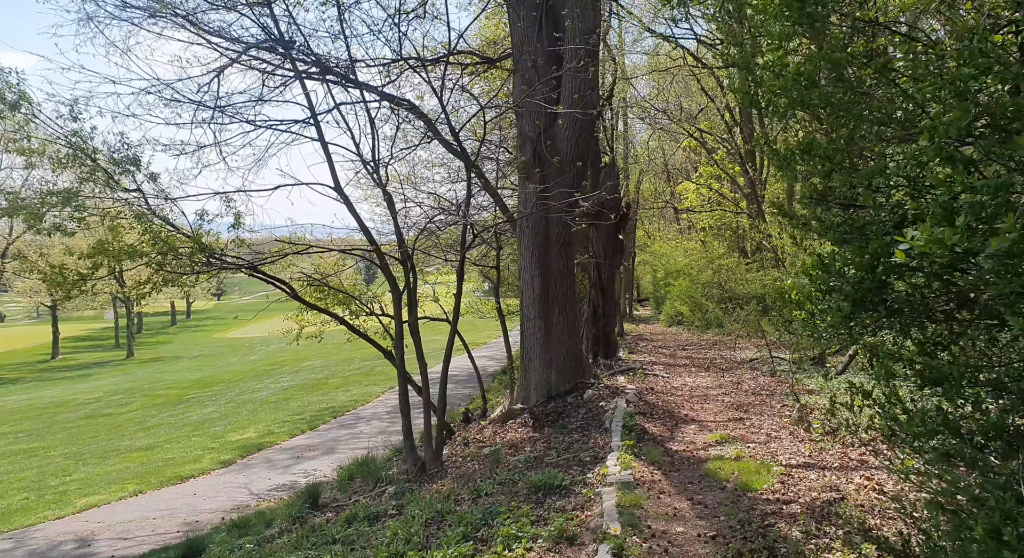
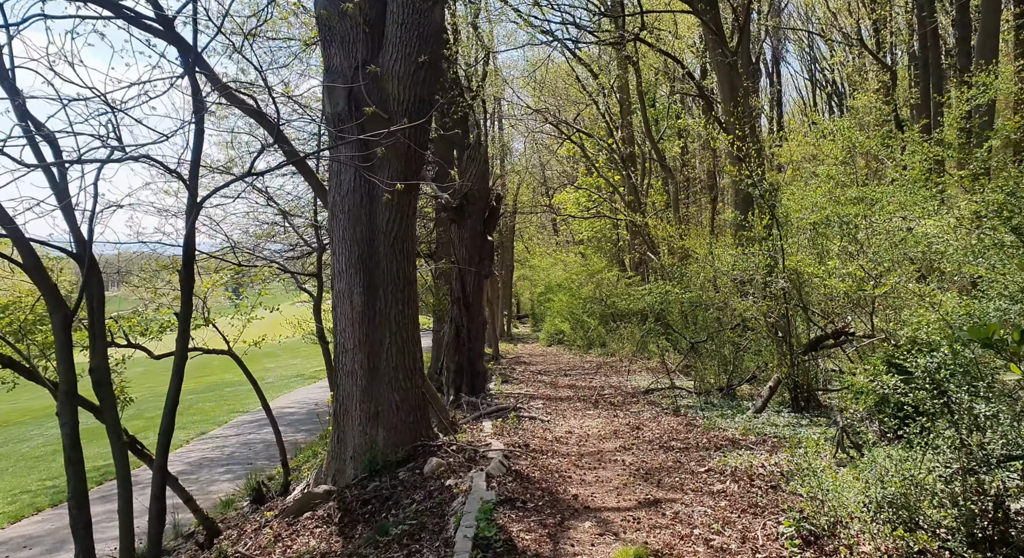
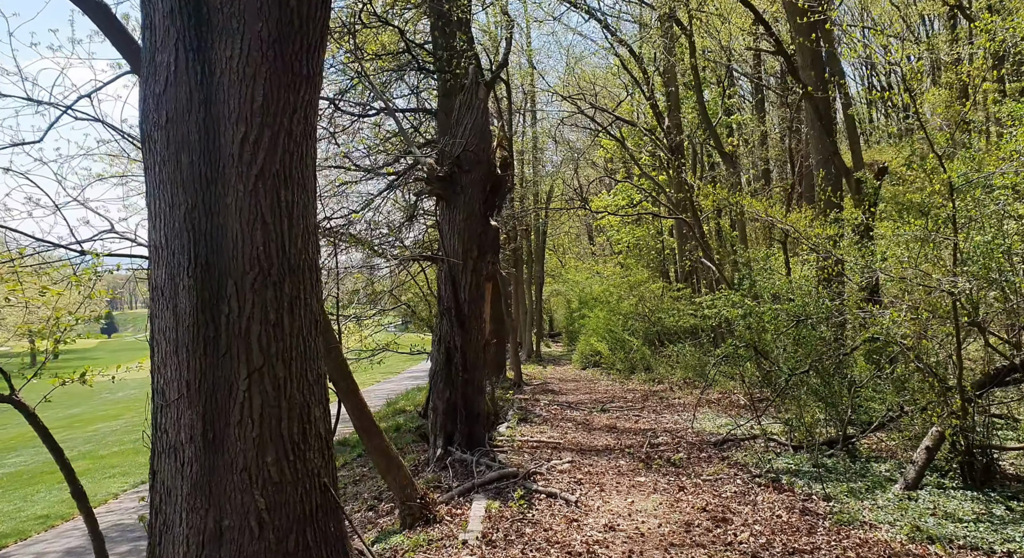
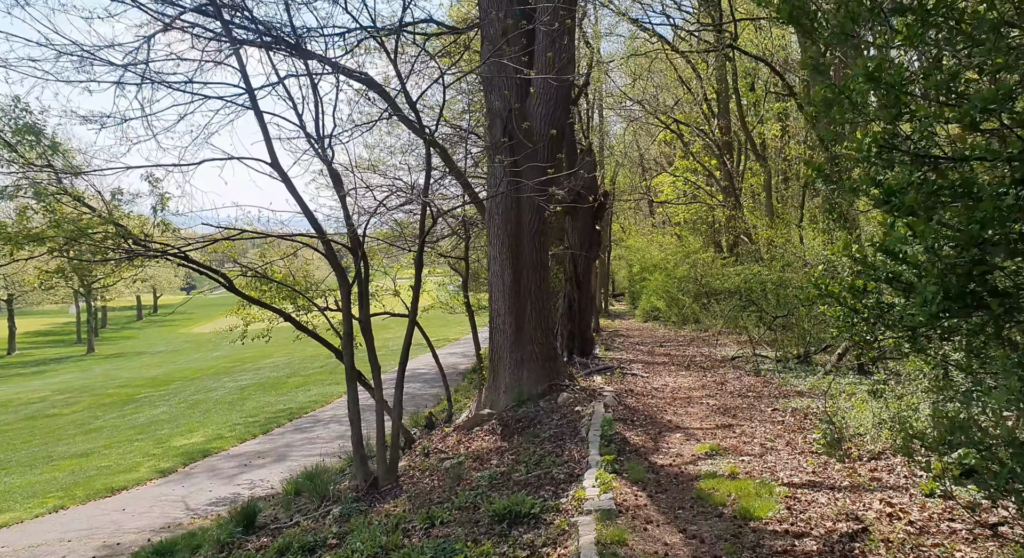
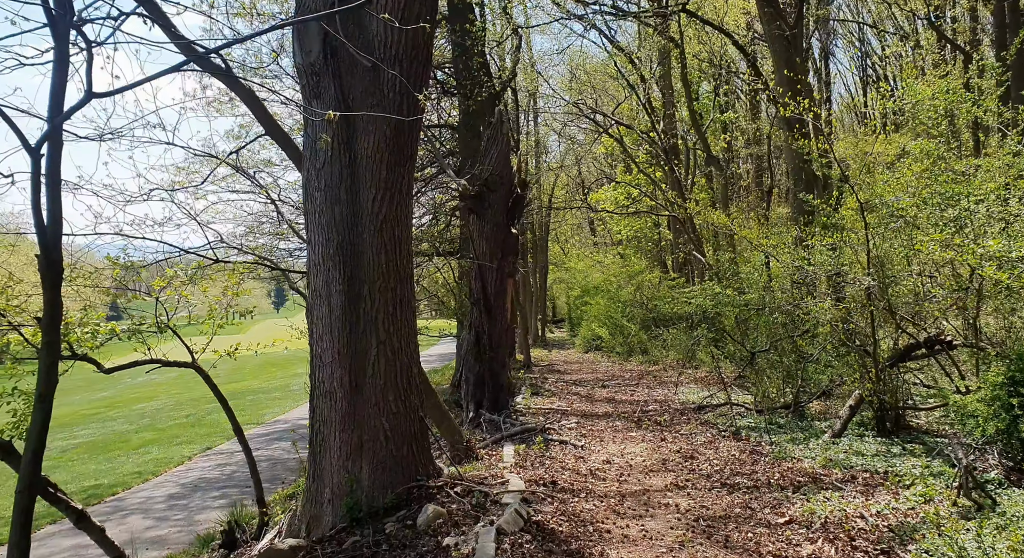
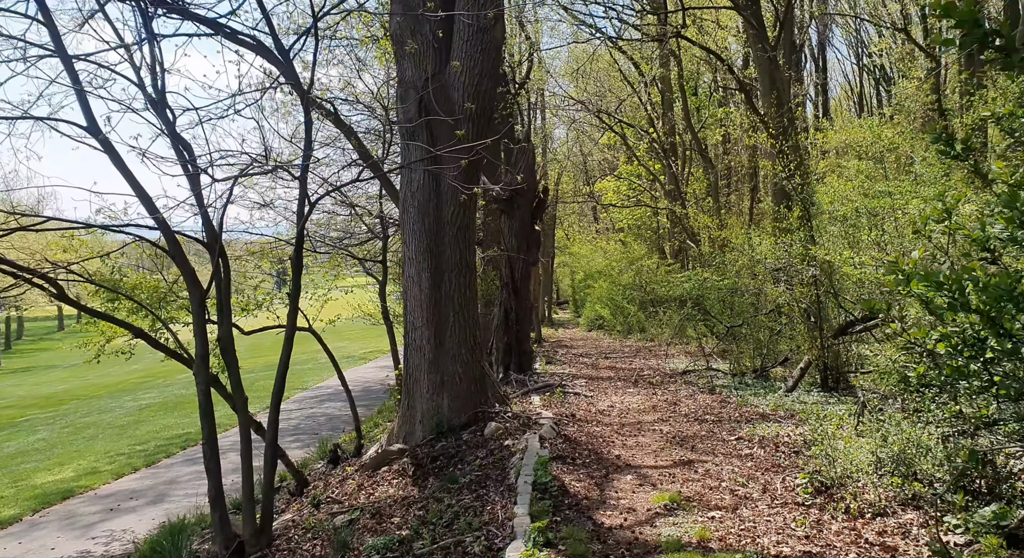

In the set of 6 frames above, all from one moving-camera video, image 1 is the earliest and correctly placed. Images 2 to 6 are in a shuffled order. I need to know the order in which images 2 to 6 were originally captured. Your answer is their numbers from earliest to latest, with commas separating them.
4, 6, 2, 5, 3
